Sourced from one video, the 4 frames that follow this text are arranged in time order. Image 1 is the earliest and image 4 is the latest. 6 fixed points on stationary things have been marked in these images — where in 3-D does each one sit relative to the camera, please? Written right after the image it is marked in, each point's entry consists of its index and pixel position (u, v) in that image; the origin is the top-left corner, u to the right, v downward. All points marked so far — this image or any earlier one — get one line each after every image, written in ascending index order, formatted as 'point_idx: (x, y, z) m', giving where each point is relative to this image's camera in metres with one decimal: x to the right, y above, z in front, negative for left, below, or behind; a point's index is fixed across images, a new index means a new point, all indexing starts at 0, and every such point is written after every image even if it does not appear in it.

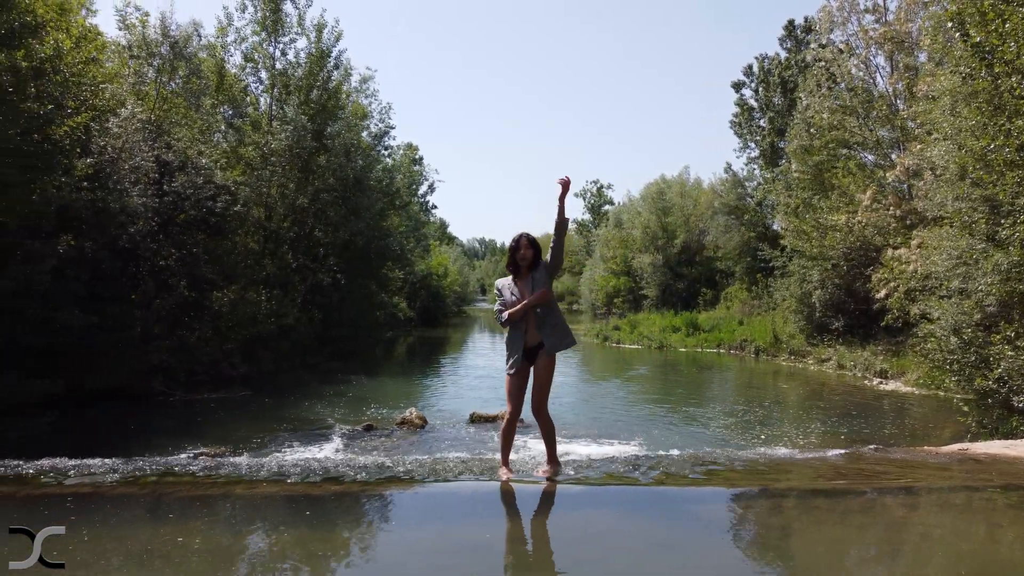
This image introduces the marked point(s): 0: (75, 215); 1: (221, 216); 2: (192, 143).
0: (-6.2, +1.0, +11.8) m
1: (-5.7, +1.4, +16.2) m
2: (-6.5, +3.0, +16.8) m
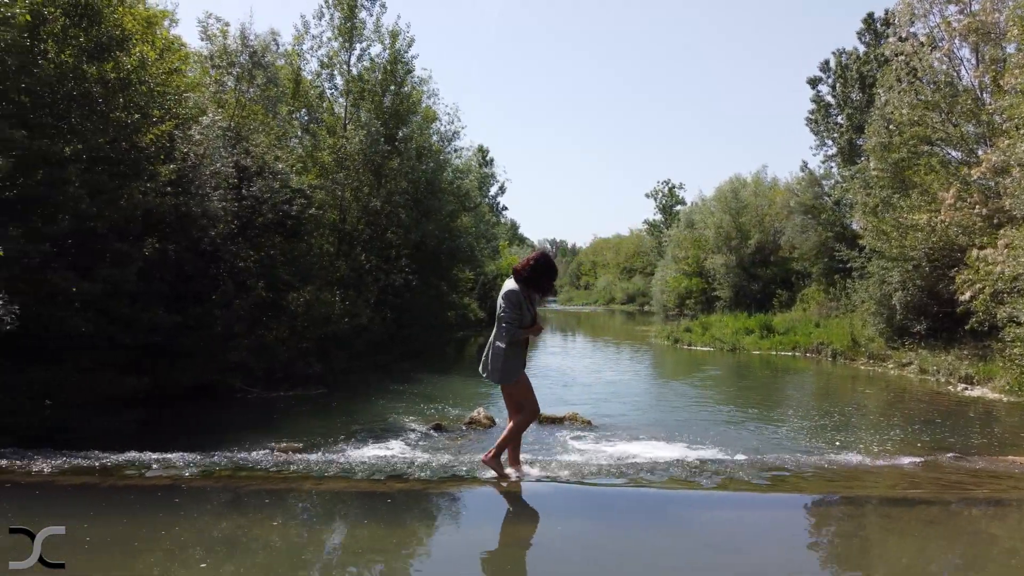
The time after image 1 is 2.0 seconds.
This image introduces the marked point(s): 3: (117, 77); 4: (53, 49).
0: (-5.2, +1.0, +12.3) m
1: (-4.3, +1.4, +16.7) m
2: (-5.1, +3.0, +17.4) m
3: (-5.5, +3.0, +11.6) m
4: (-5.9, +3.1, +10.6) m
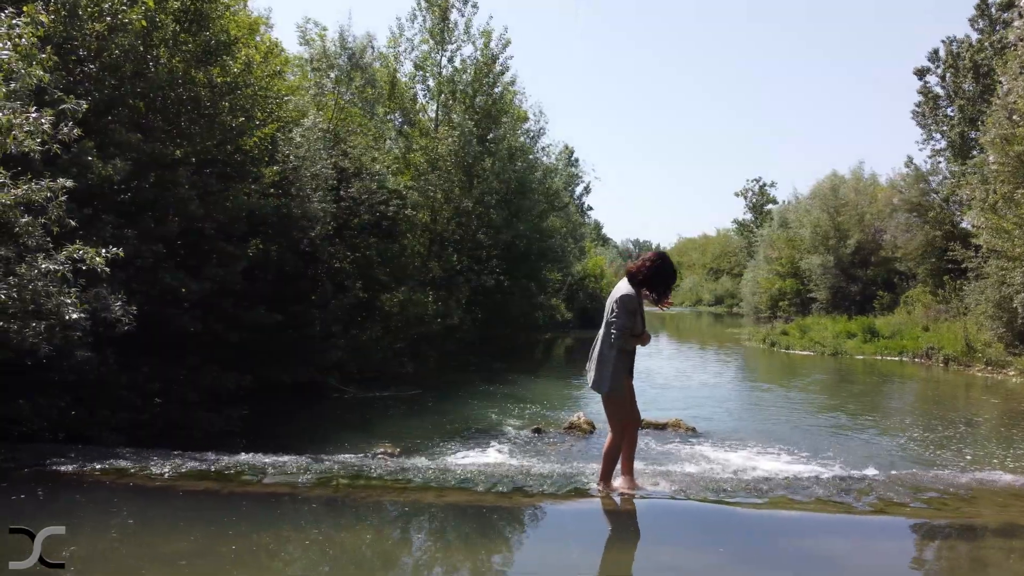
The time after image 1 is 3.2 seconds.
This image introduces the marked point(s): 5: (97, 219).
0: (-3.7, +1.0, +12.5) m
1: (-2.4, +1.4, +16.7) m
2: (-3.1, +3.0, +17.5) m
3: (-4.1, +3.0, +11.8) m
4: (-4.5, +3.1, +10.8) m
5: (-4.4, +0.7, +8.7) m
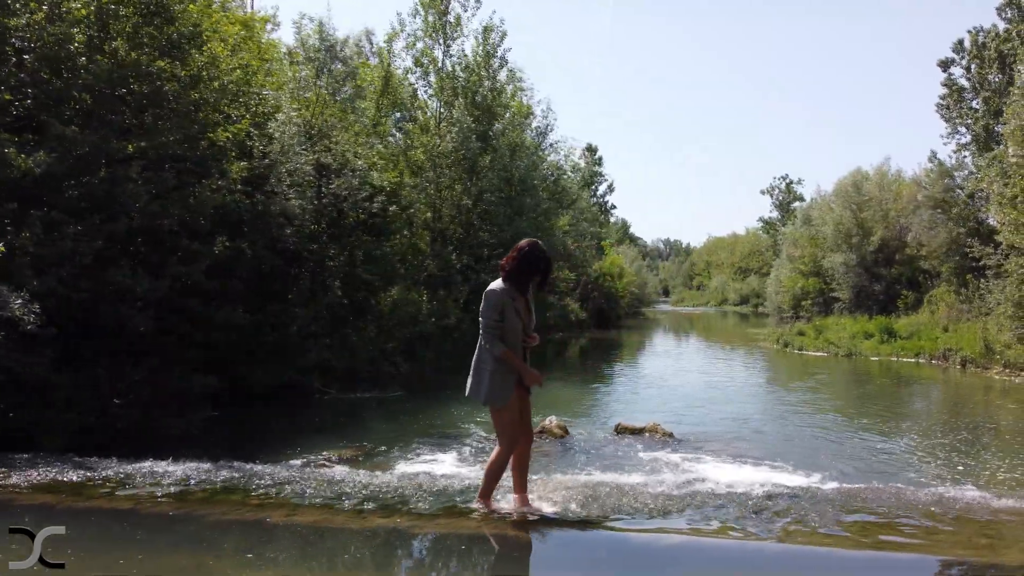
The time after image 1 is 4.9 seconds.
0: (-4.1, +1.0, +12.2) m
1: (-2.6, +1.4, +16.4) m
2: (-3.3, +3.0, +17.2) m
3: (-4.5, +3.0, +11.5) m
4: (-5.0, +3.1, +10.6) m
5: (-4.9, +0.7, +8.5) m
